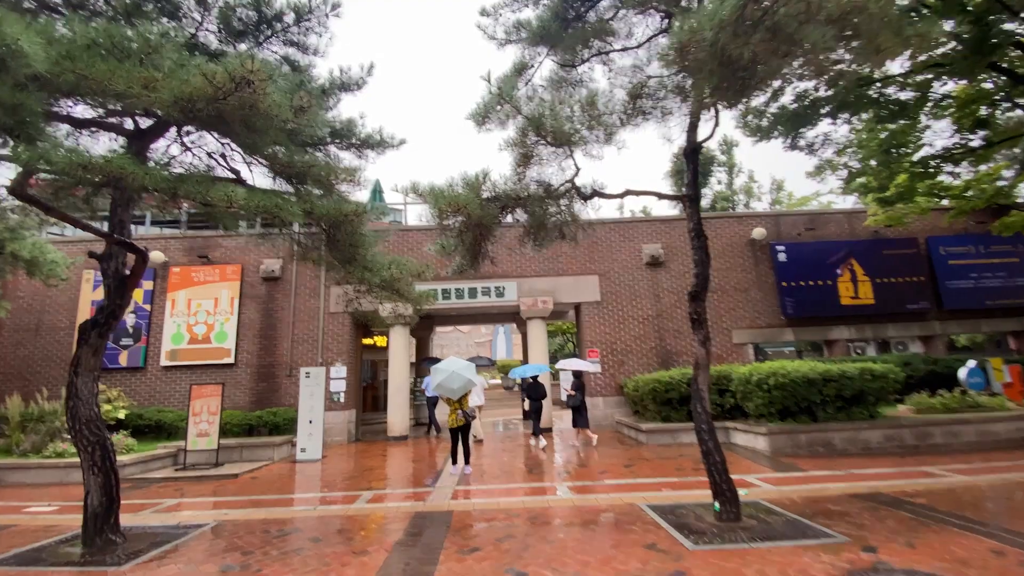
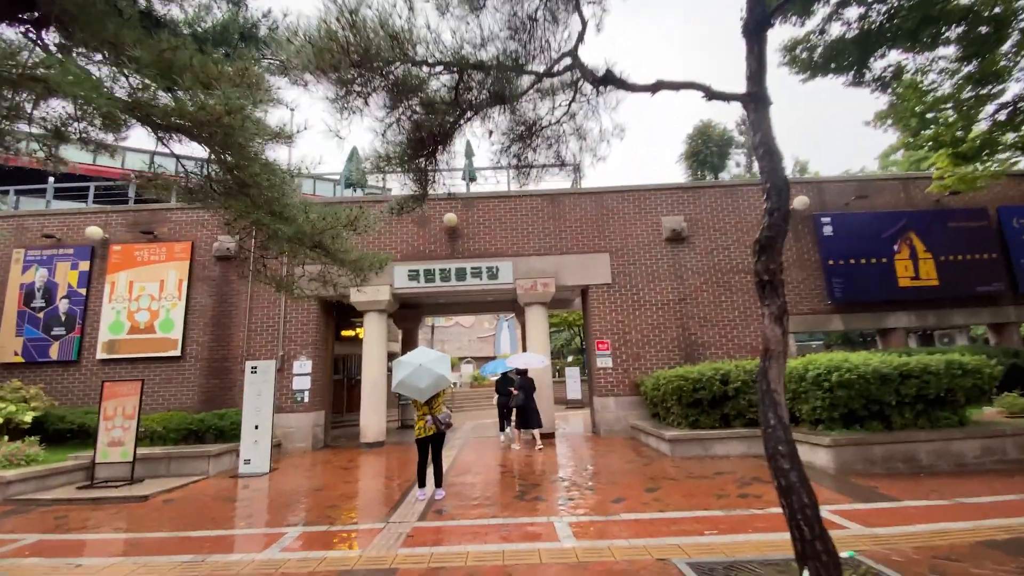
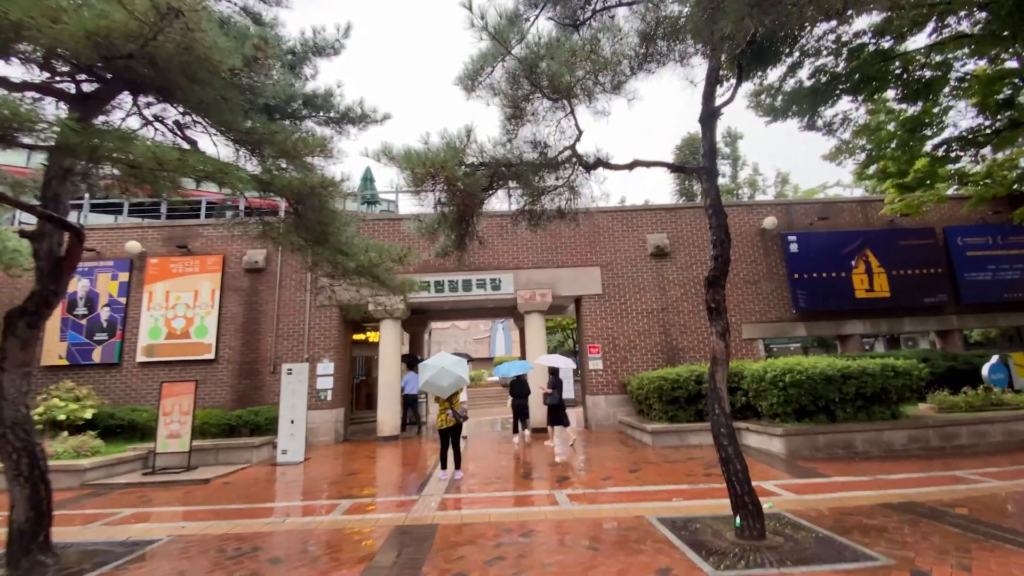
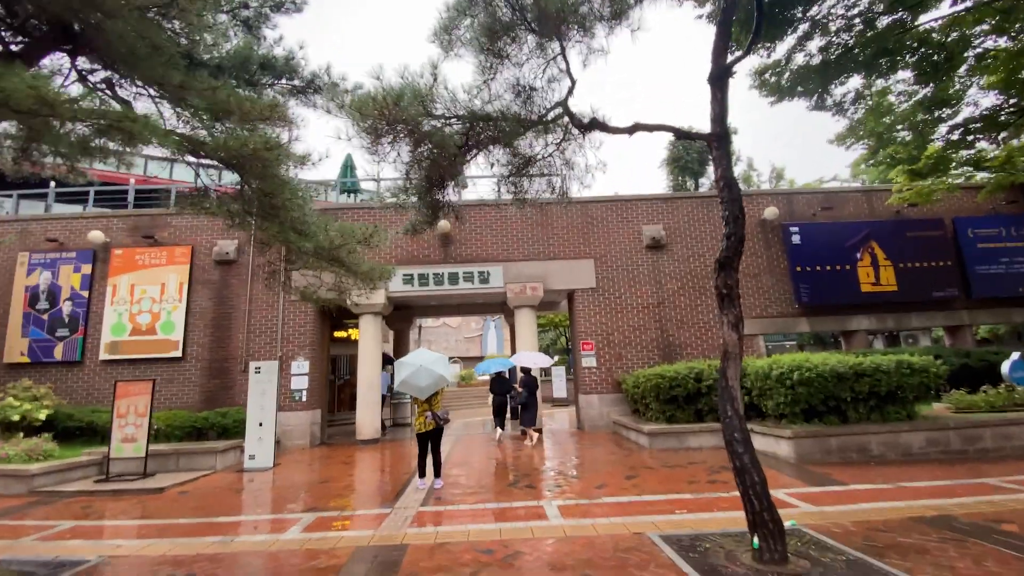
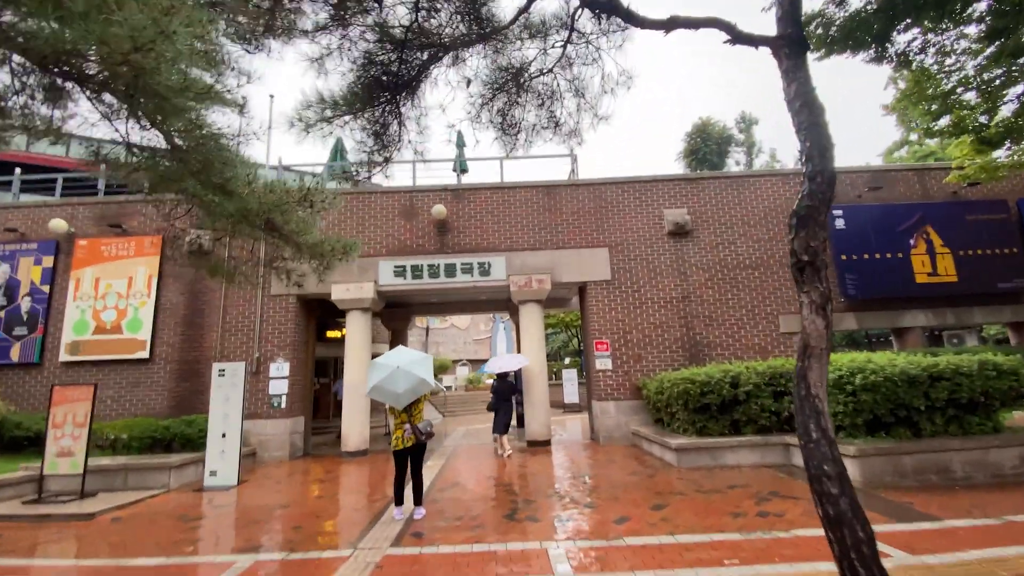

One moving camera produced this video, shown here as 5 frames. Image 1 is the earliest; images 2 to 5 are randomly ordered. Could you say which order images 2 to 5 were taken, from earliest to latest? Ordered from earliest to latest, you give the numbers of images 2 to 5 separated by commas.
3, 4, 2, 5
